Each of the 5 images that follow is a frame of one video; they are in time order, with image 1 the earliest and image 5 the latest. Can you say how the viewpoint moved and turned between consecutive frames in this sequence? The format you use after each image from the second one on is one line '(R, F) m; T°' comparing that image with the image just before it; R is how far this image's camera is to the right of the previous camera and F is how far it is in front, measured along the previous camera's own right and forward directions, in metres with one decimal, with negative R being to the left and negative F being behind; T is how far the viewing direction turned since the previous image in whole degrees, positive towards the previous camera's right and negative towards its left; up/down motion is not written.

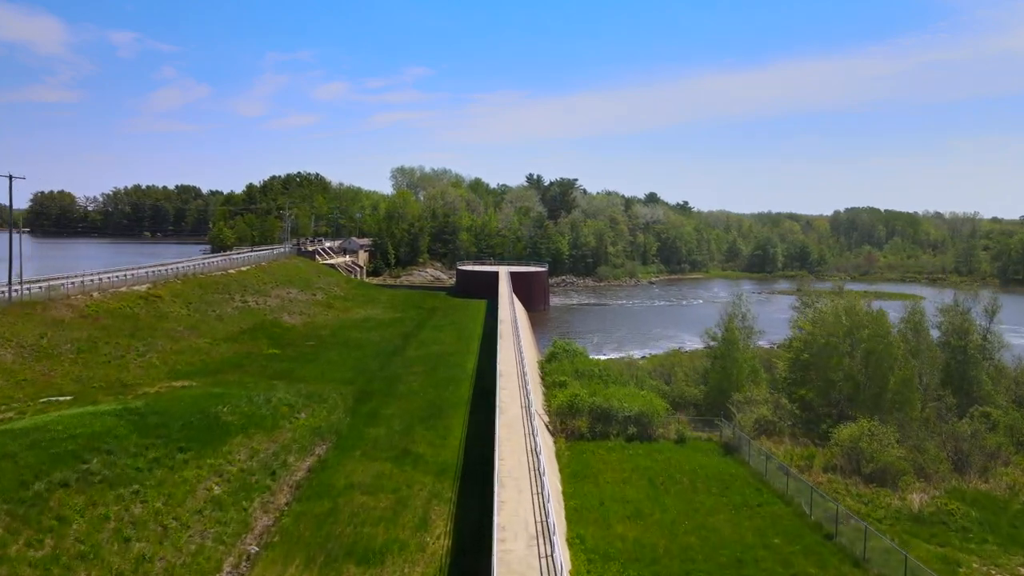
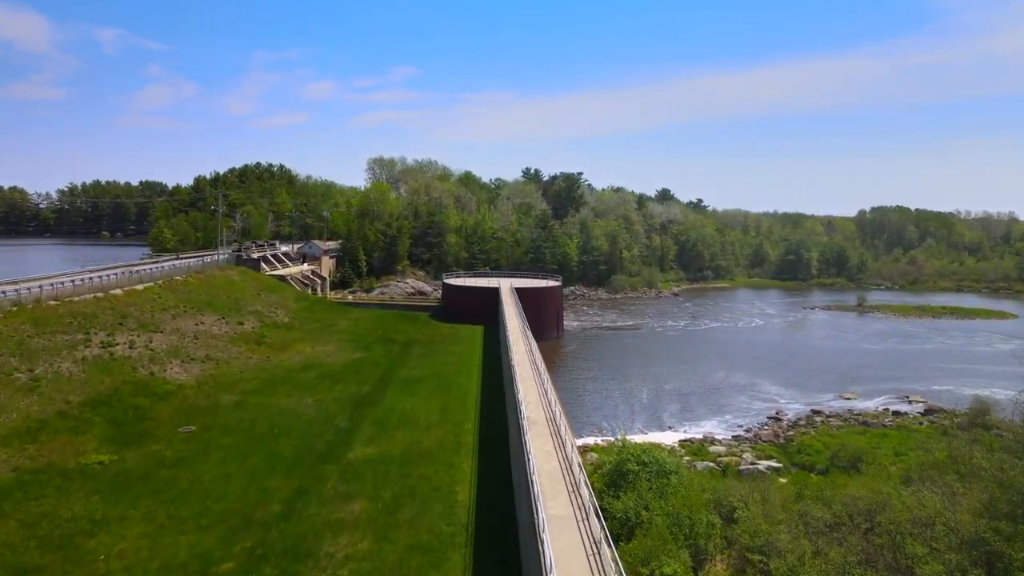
(-1.0, +15.5) m; +1°
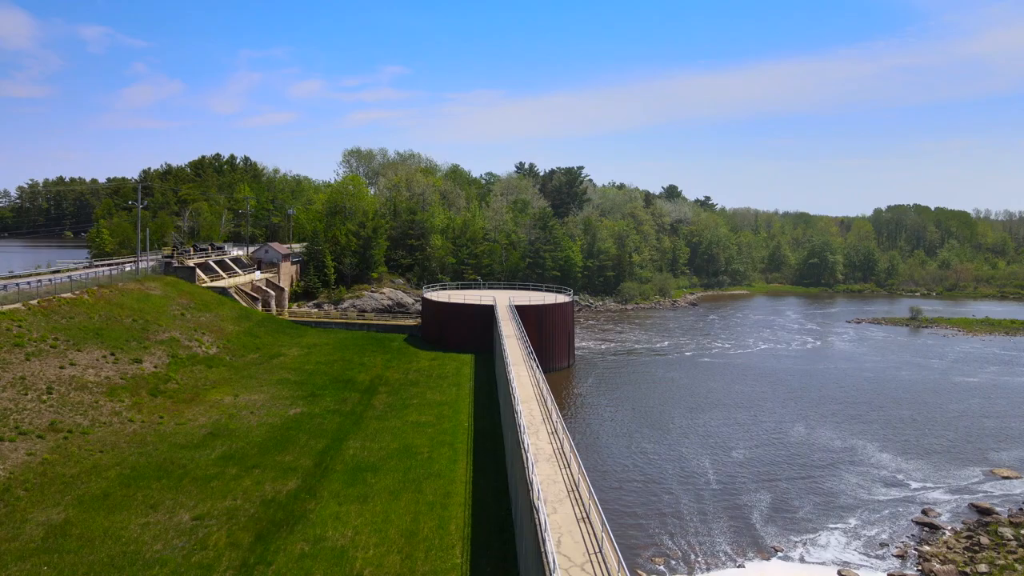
(-0.5, +10.5) m; +1°
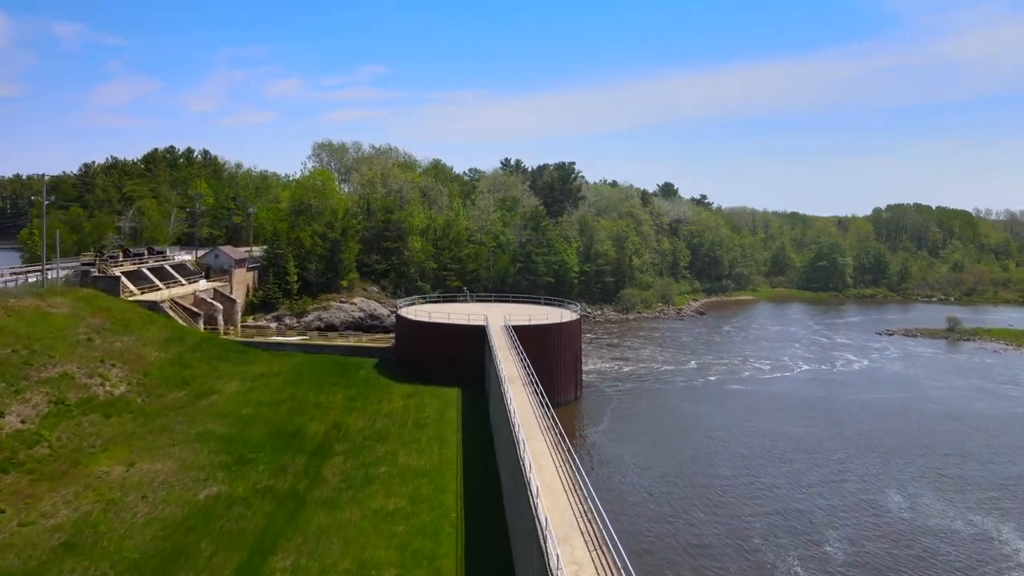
(-0.6, +7.3) m; +1°
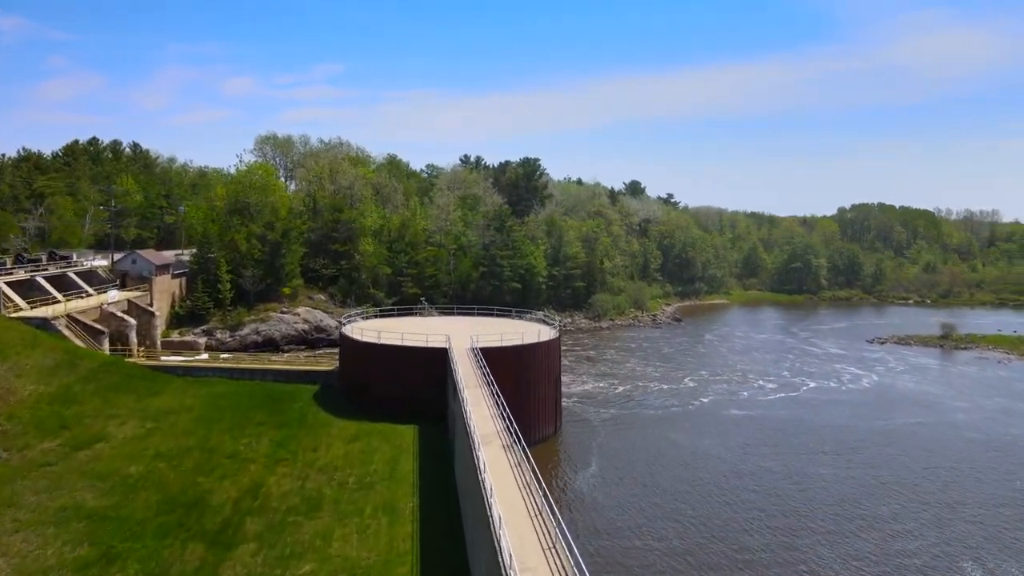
(-0.3, +5.2) m; +3°
